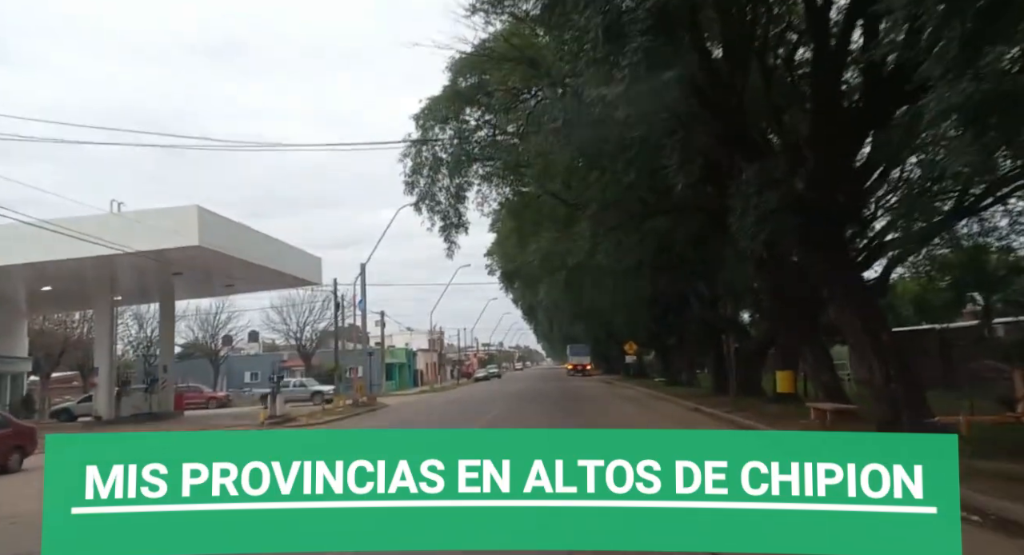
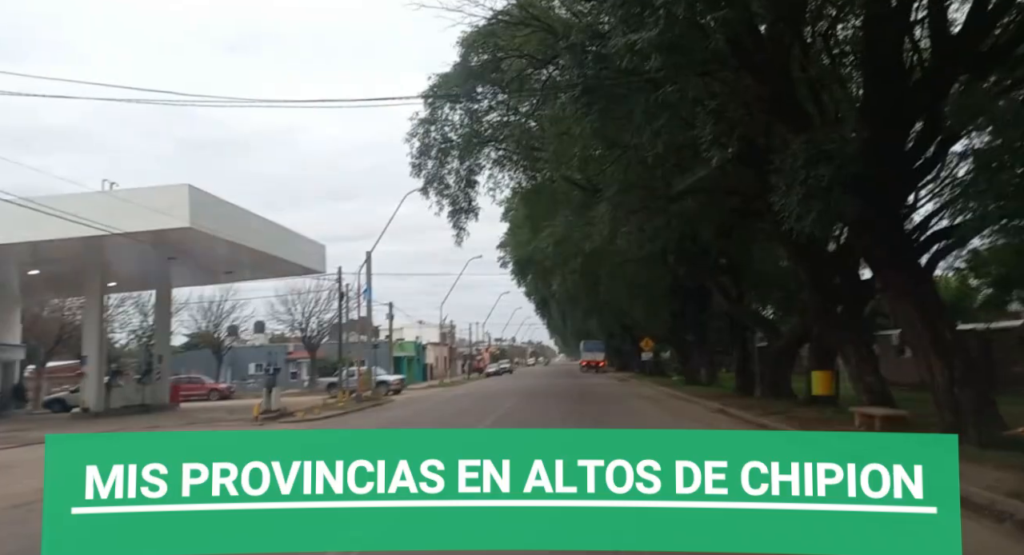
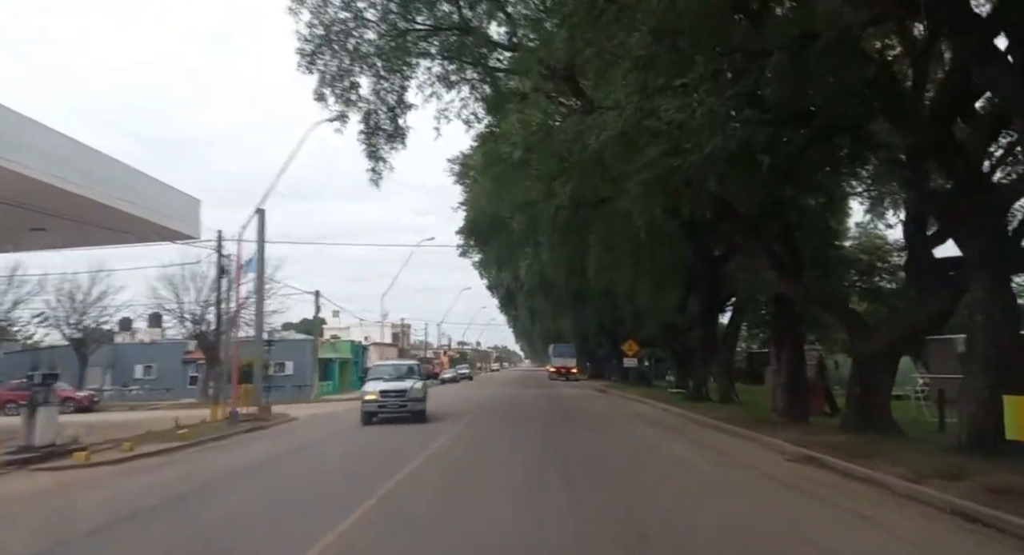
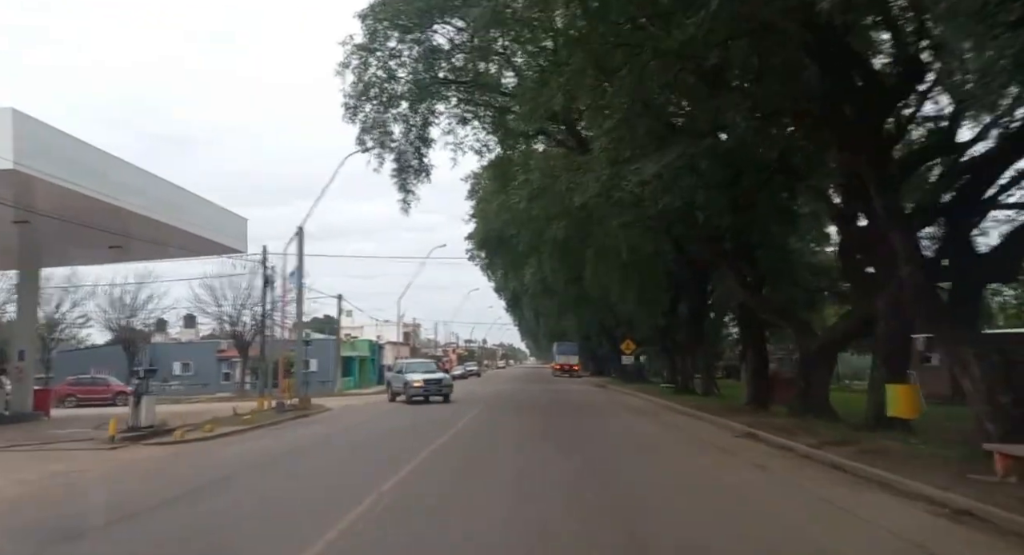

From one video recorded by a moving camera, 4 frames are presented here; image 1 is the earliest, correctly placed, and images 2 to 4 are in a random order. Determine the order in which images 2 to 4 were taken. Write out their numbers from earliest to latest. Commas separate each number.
2, 4, 3
